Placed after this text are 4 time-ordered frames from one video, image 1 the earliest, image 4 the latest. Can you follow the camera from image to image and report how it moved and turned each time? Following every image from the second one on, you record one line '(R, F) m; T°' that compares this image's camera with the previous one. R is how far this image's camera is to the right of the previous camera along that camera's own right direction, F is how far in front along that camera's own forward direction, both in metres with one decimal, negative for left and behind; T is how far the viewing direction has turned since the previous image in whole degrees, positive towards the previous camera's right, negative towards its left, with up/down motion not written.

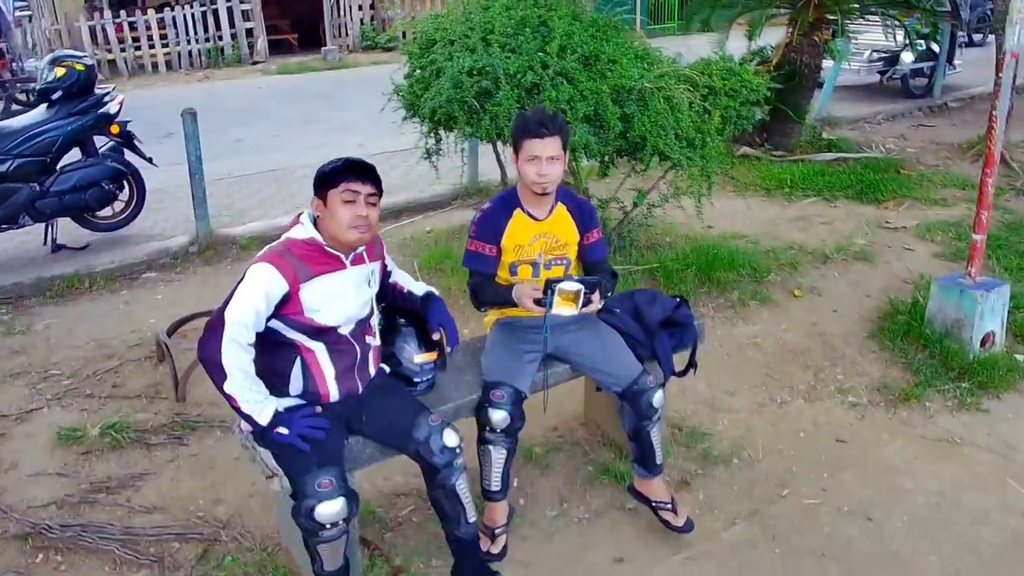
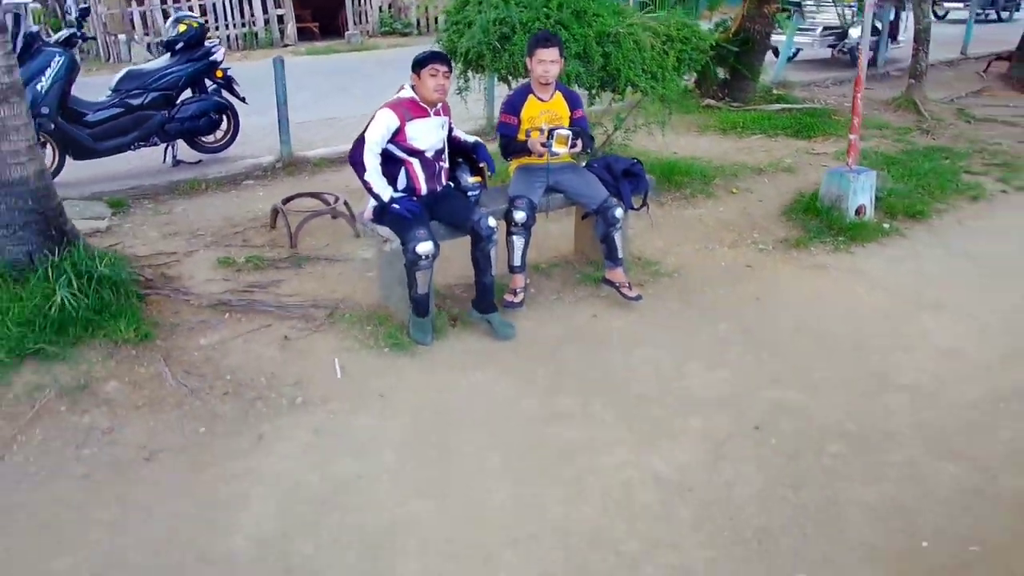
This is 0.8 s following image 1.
(-0.1, -1.4) m; 0°
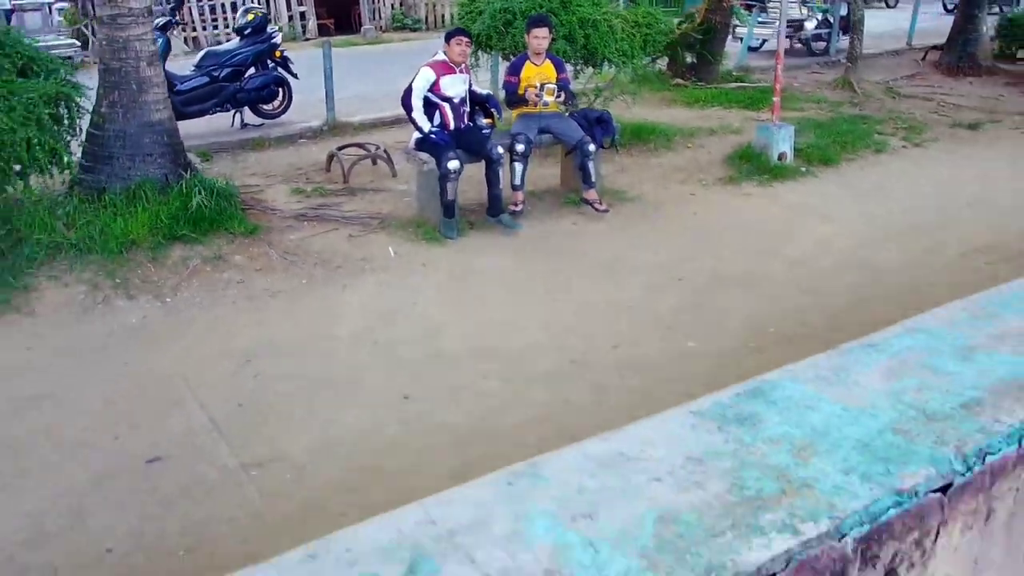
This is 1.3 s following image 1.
(0.0, -1.4) m; 0°
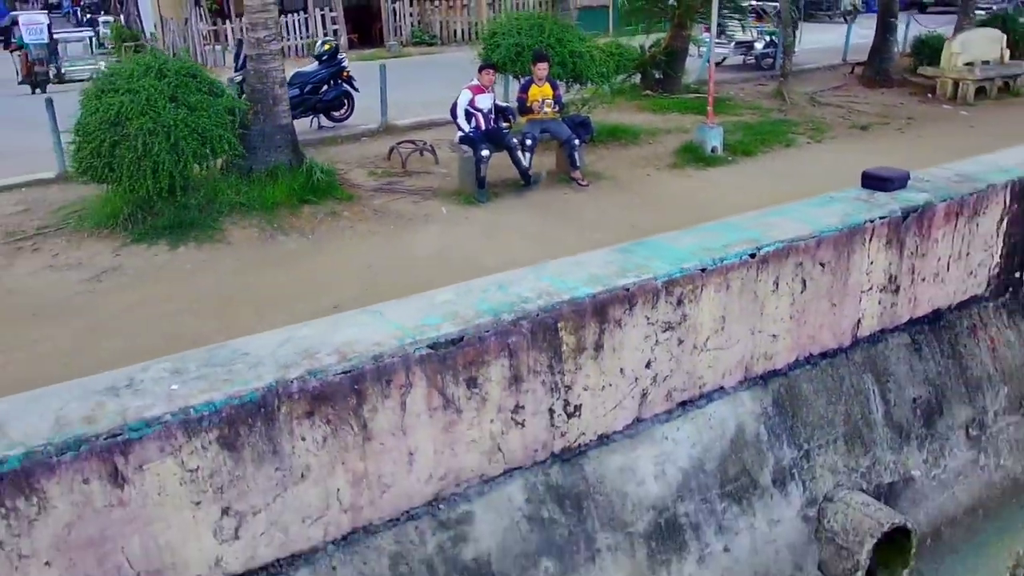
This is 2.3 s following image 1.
(-0.1, -2.5) m; 0°
